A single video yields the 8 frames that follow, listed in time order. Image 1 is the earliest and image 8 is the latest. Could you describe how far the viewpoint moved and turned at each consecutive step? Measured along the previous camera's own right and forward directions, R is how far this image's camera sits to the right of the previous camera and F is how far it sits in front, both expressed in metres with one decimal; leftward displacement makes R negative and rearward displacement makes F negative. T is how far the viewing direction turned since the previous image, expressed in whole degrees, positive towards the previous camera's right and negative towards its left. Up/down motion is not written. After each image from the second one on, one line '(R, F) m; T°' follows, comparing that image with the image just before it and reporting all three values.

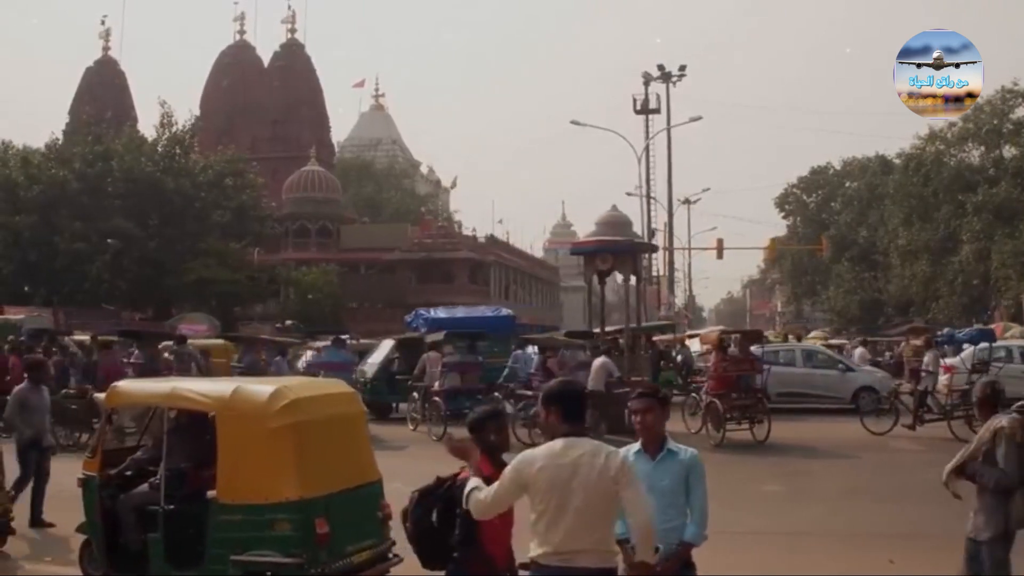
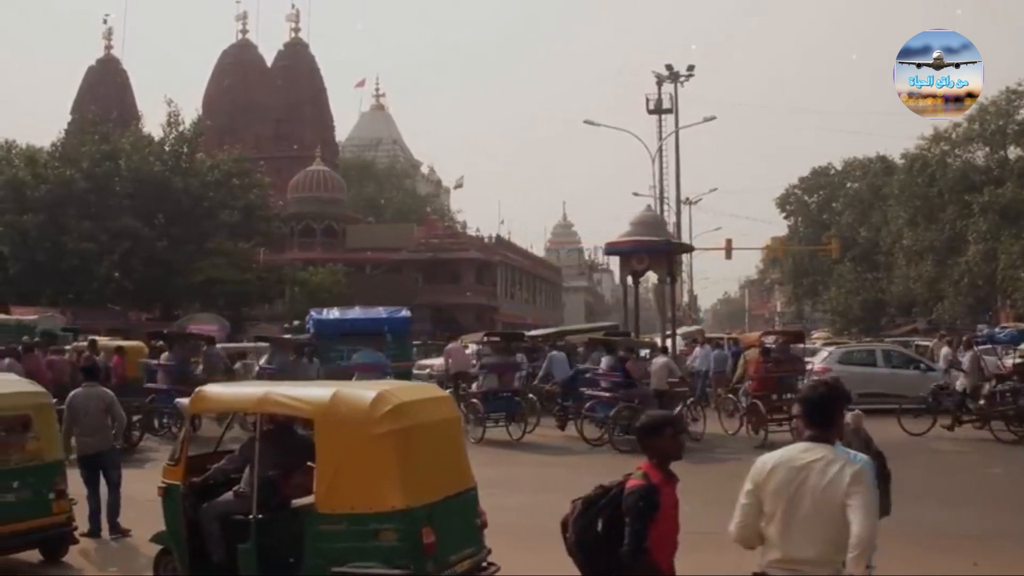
(-0.6, +0.3) m; 0°
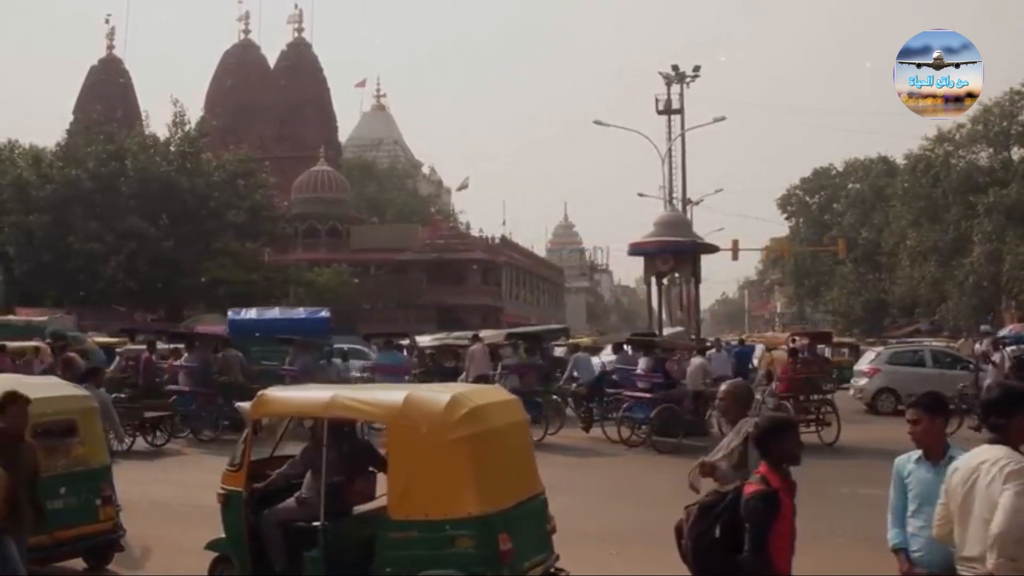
(-0.4, +0.2) m; 0°
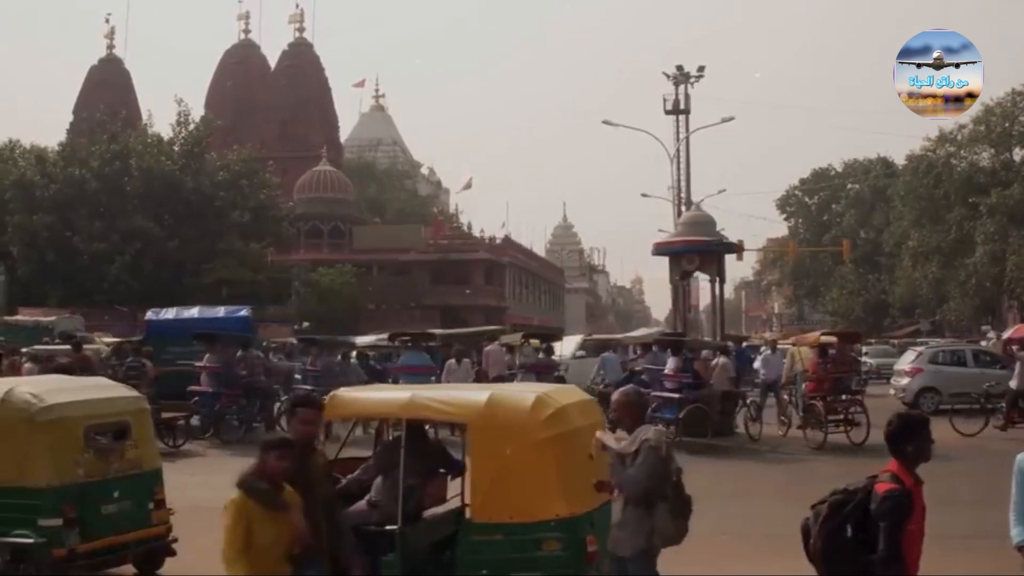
(-0.5, +0.2) m; 0°
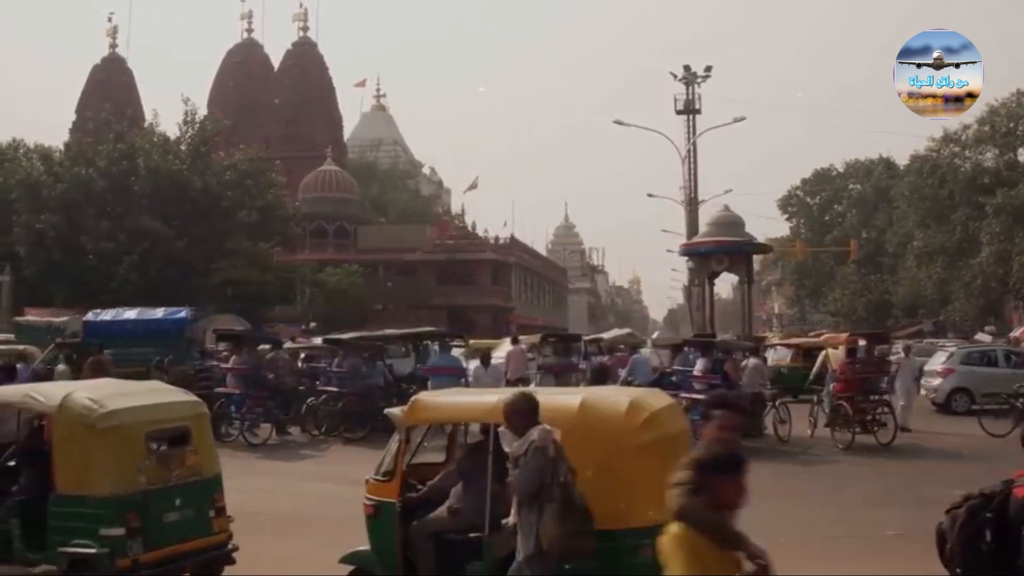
(-0.5, +0.2) m; 0°
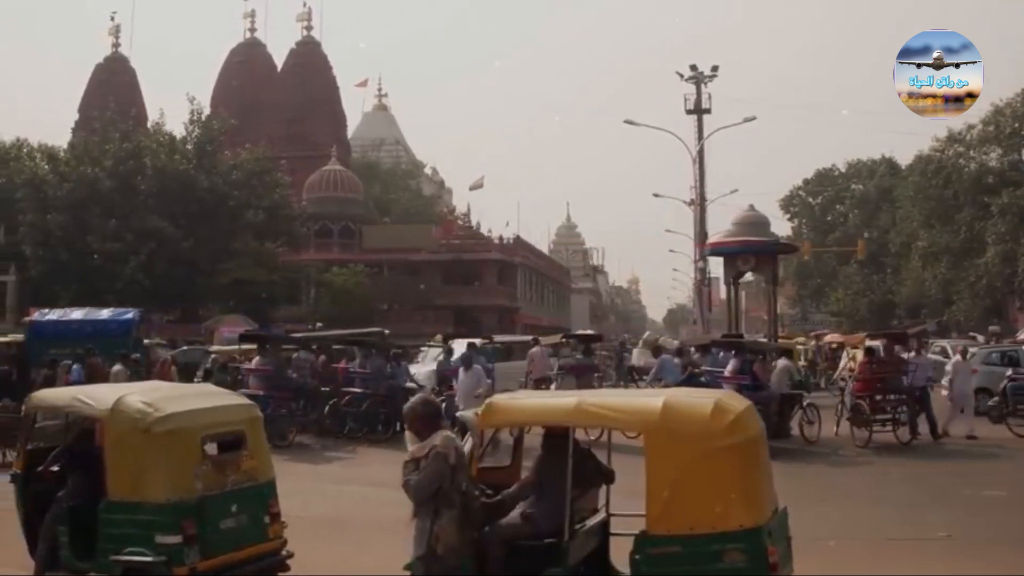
(-0.4, +0.2) m; 0°
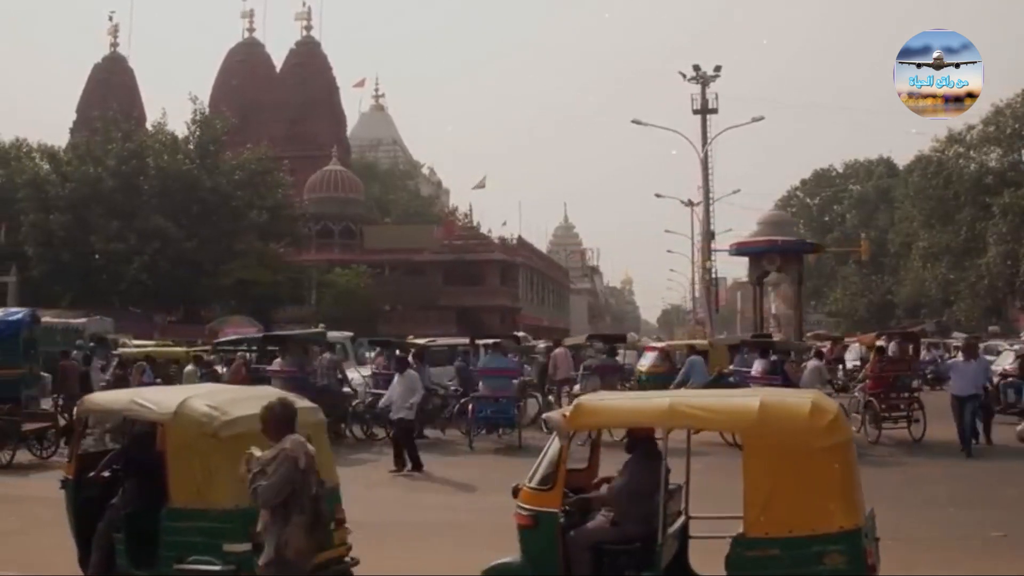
(-0.5, +0.2) m; 0°
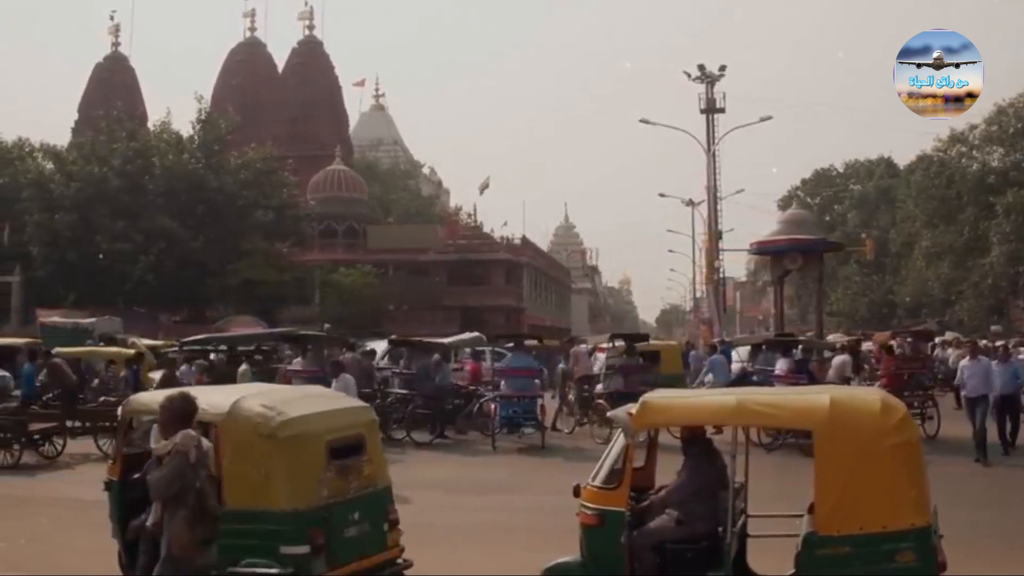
(-0.4, +0.1) m; 0°
